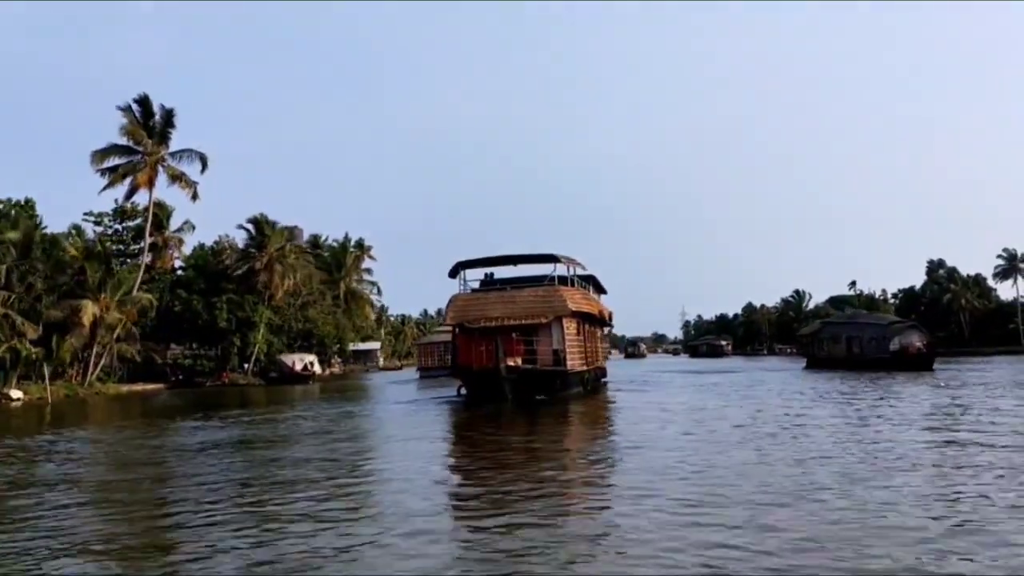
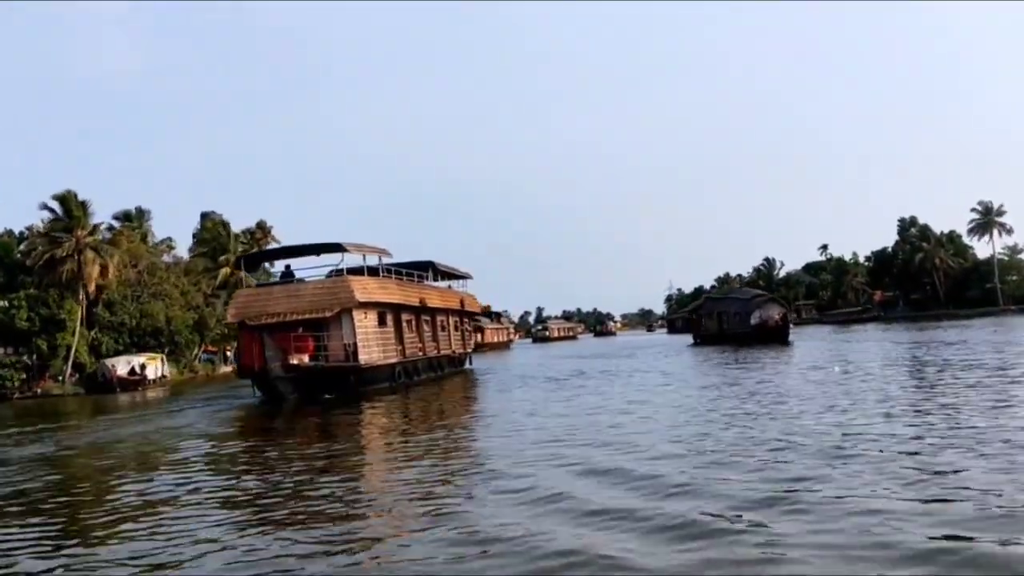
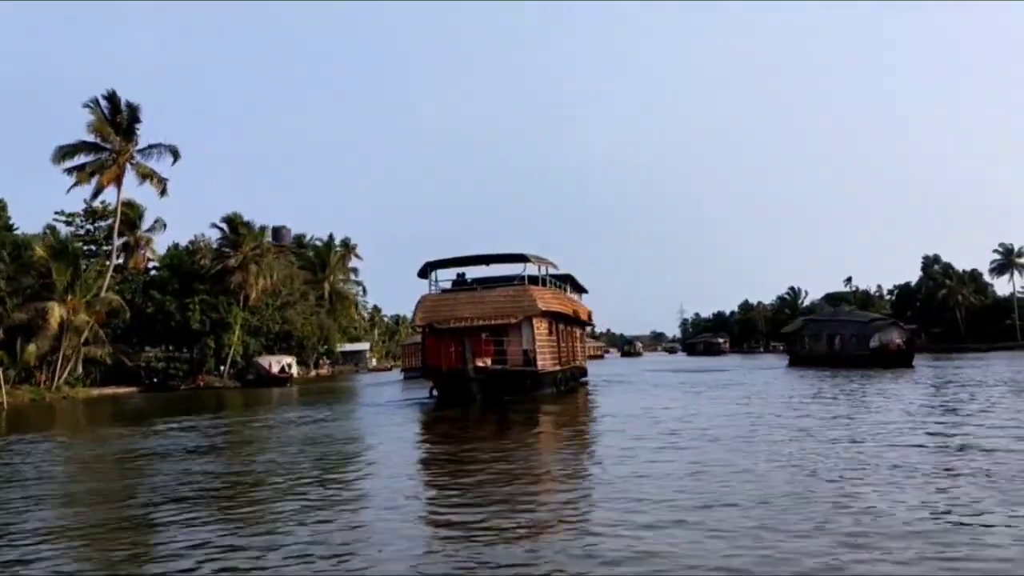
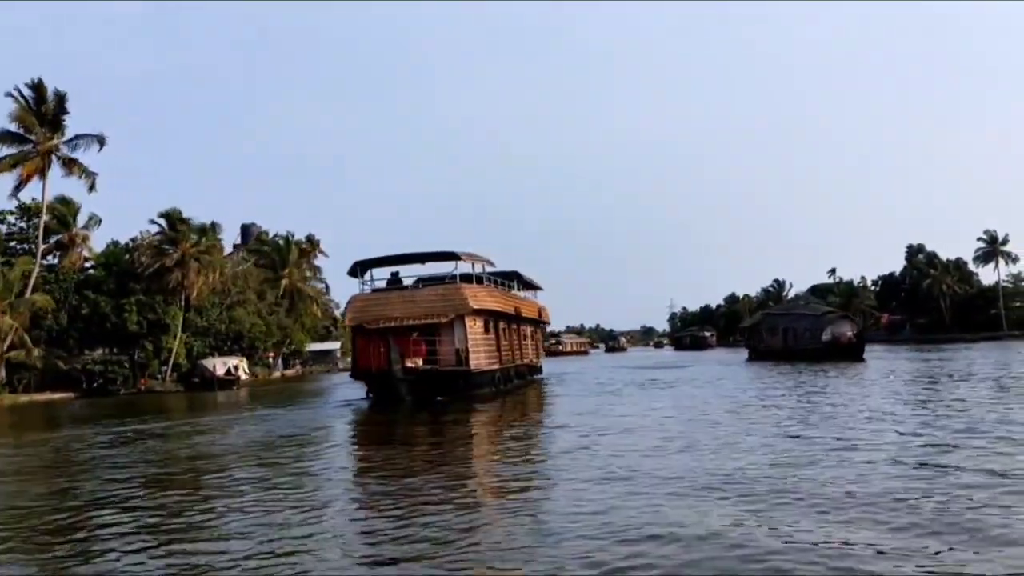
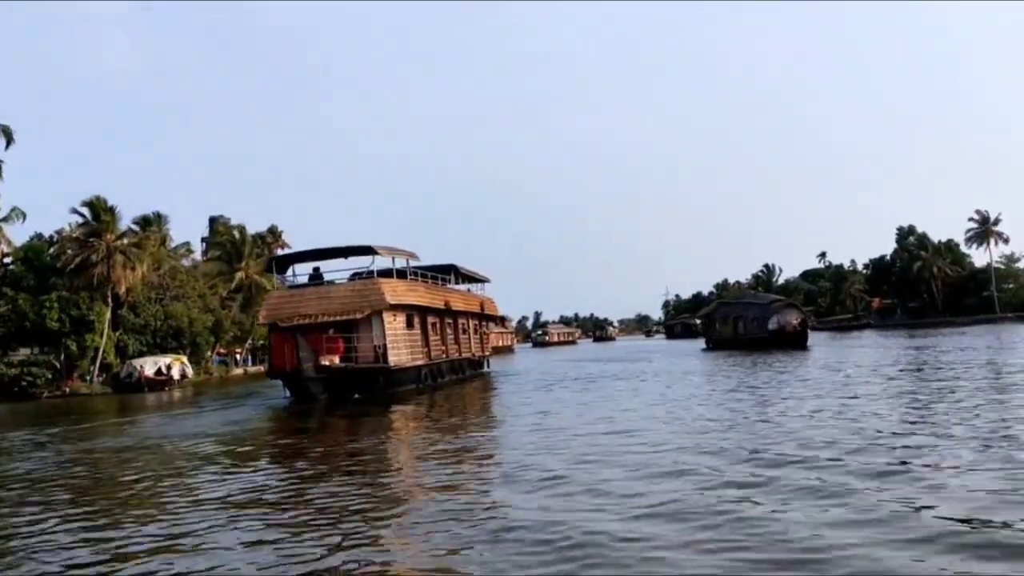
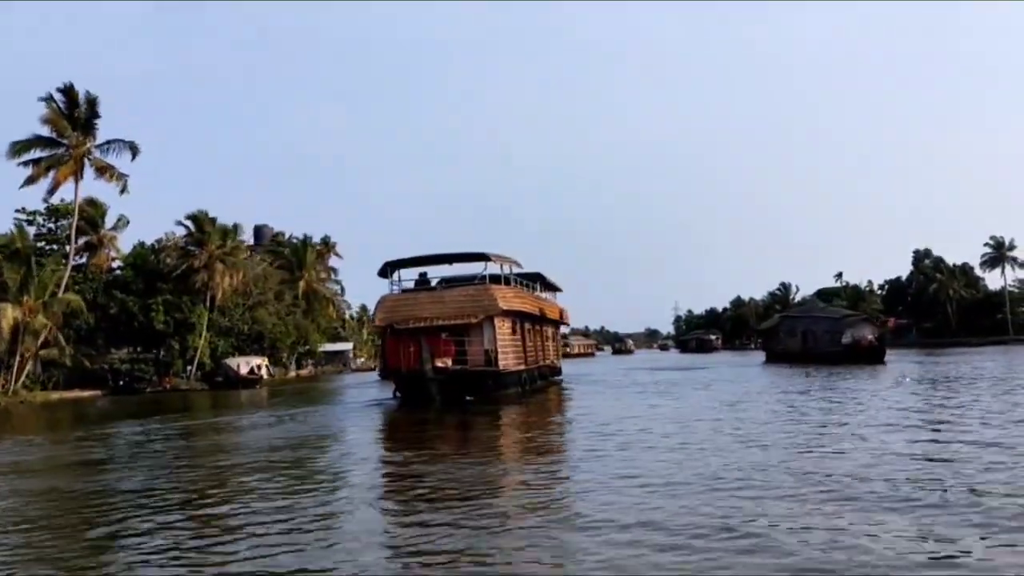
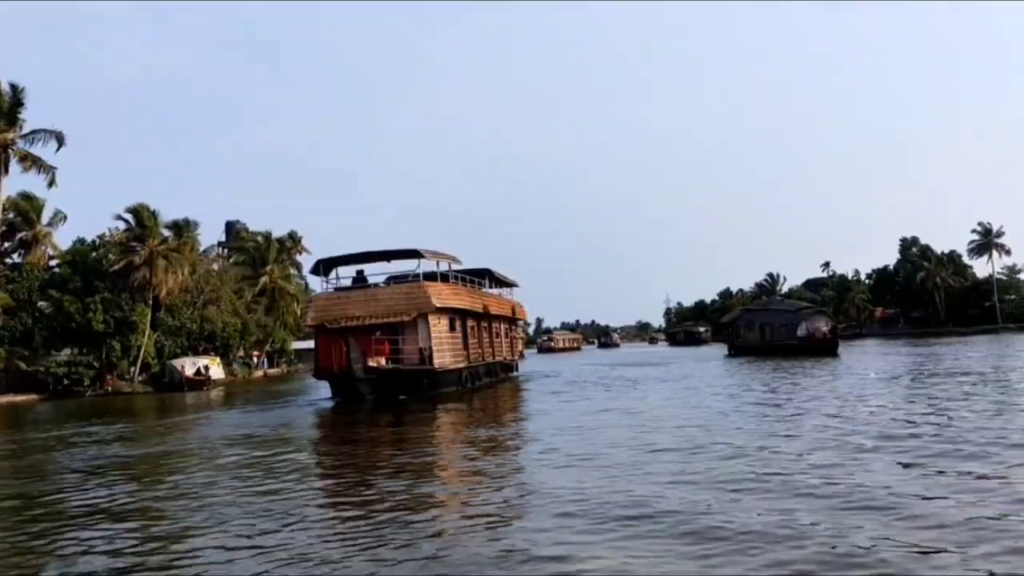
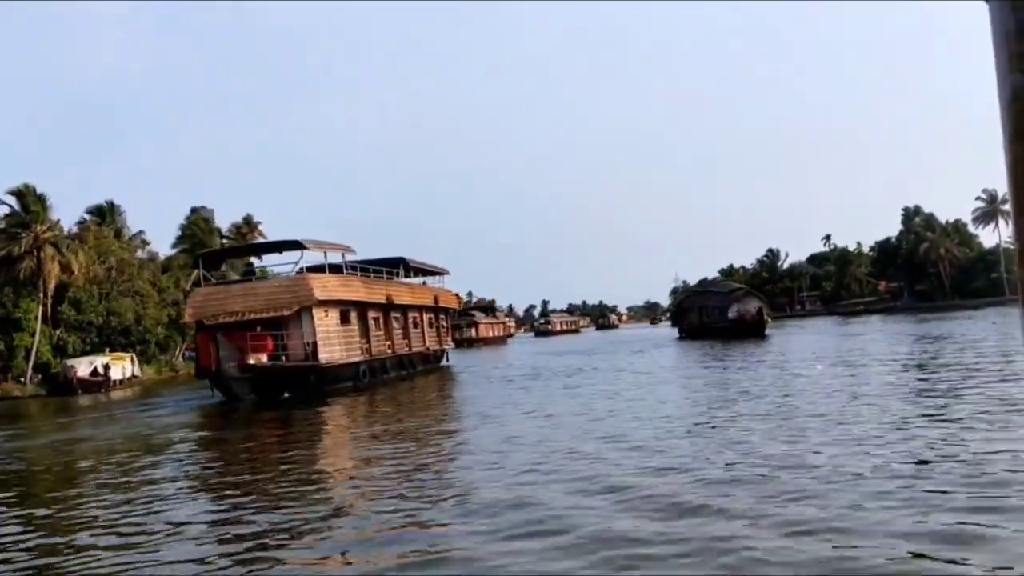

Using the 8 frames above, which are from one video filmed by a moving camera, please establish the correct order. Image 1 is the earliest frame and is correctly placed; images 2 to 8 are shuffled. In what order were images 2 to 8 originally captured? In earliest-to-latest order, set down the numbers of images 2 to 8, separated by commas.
3, 6, 4, 7, 5, 2, 8
